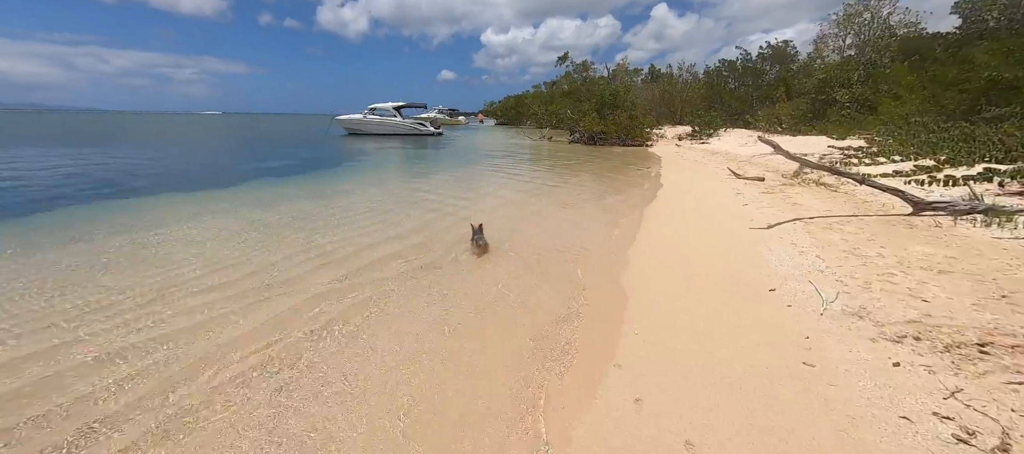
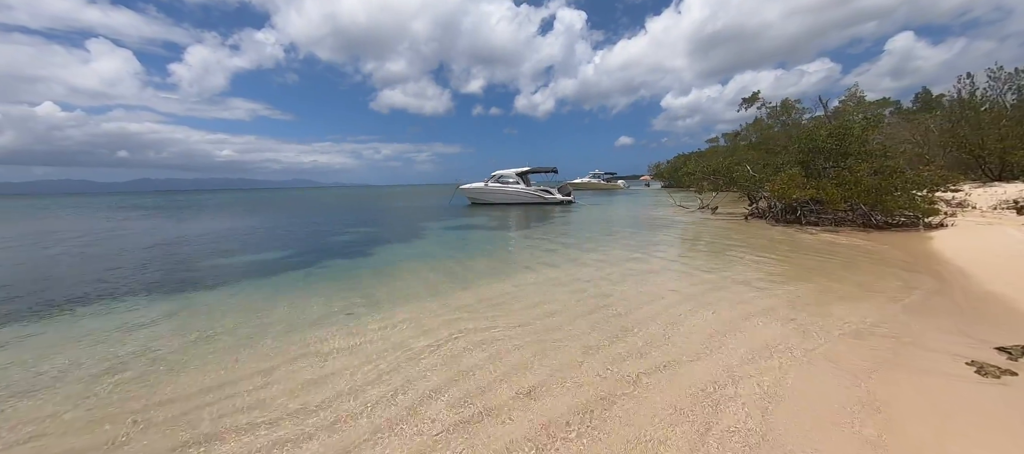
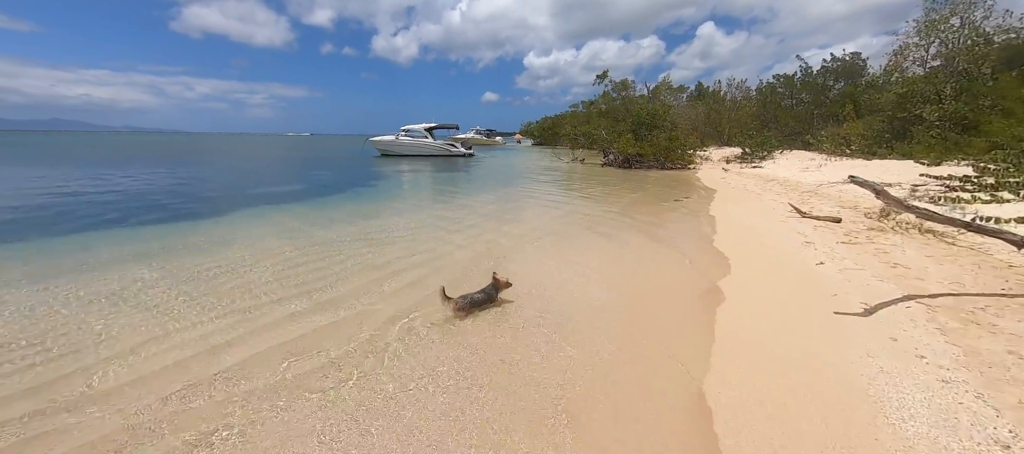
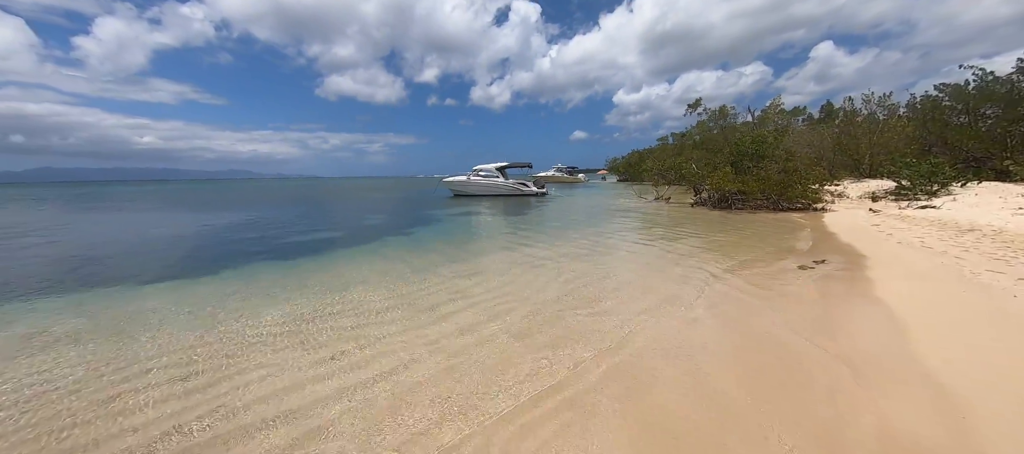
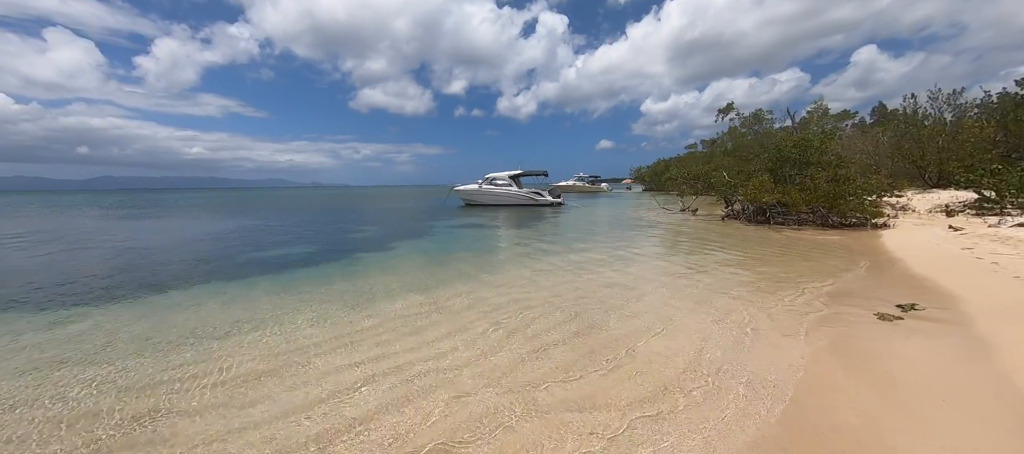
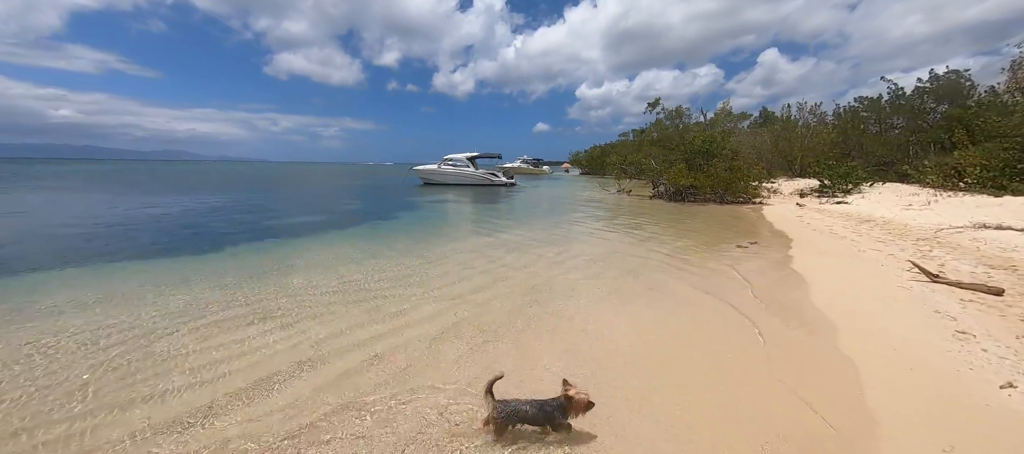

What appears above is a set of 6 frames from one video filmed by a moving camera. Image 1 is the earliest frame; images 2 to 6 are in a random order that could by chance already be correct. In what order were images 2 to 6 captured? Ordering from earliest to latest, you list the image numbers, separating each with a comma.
3, 6, 4, 5, 2
